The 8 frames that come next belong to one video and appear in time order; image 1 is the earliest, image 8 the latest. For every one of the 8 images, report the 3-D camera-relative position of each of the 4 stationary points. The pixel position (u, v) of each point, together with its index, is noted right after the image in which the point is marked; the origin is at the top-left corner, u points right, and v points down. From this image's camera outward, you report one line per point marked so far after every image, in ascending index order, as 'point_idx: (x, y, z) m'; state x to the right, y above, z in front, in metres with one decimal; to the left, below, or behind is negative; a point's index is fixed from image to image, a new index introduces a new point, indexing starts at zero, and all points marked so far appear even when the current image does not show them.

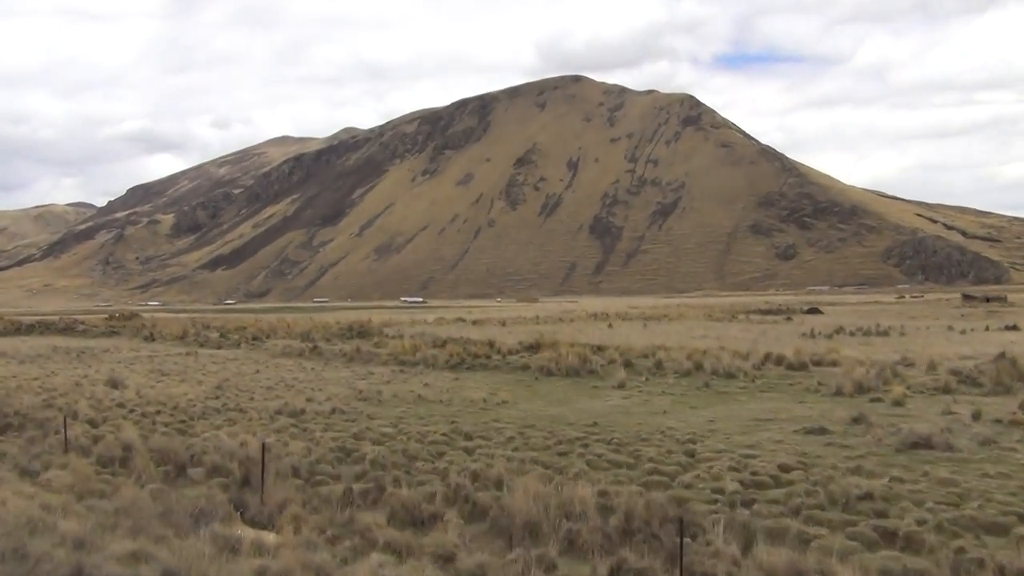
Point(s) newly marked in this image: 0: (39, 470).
0: (-4.9, -1.9, +14.2) m
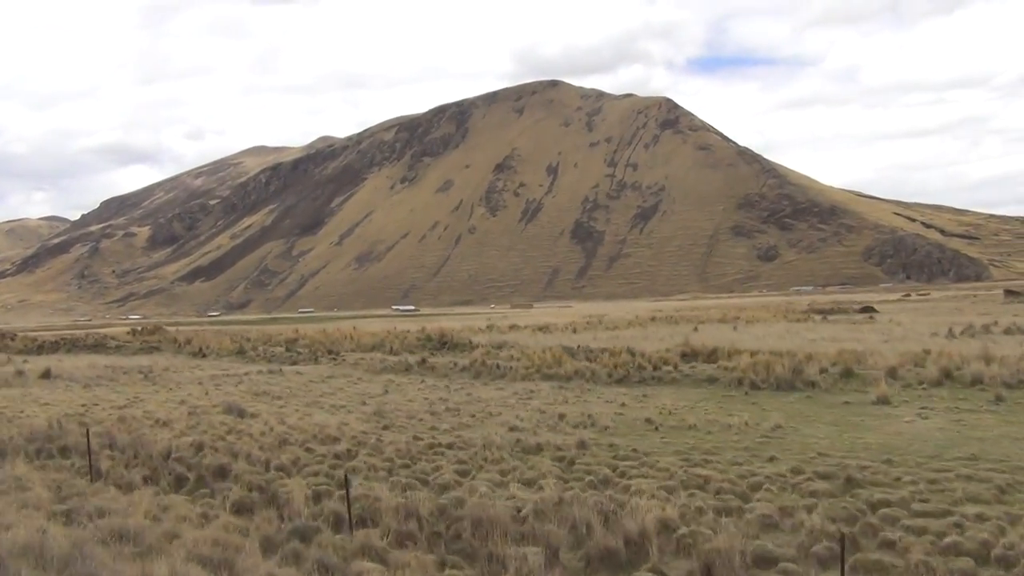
0: (-1.1, -1.9, +9.3) m
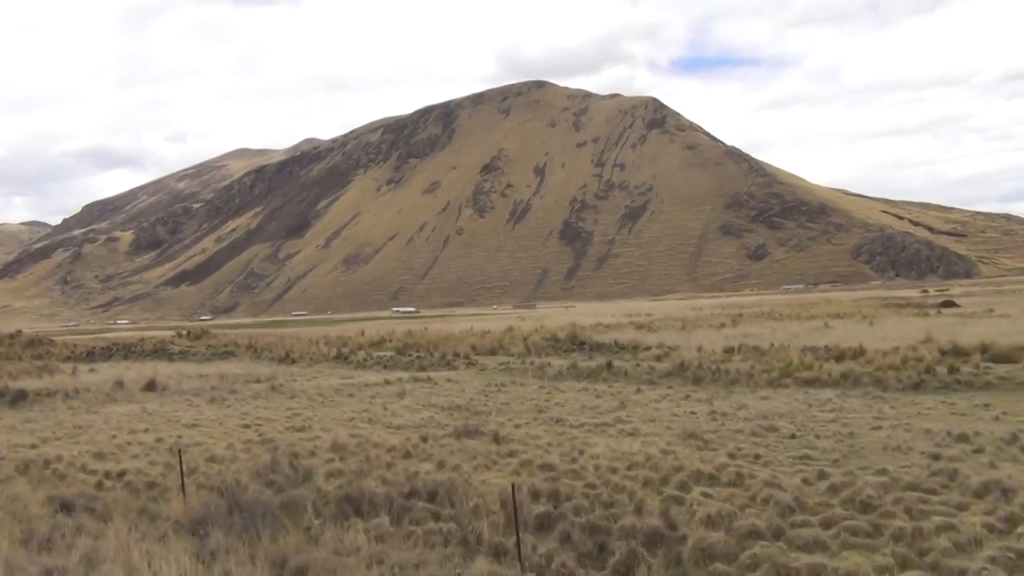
0: (+3.4, -1.7, +4.0) m
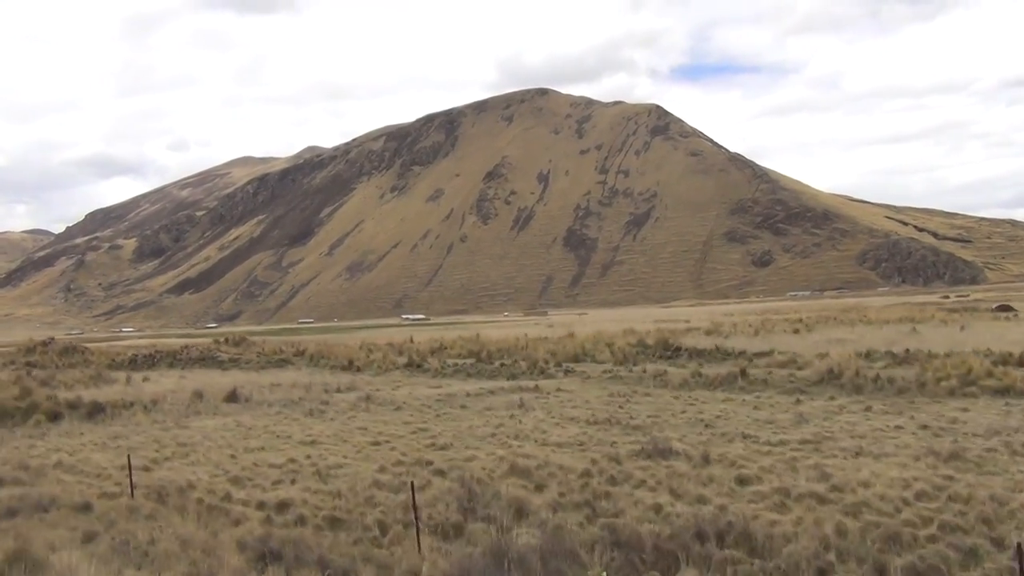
0: (+5.7, -1.5, +1.5) m
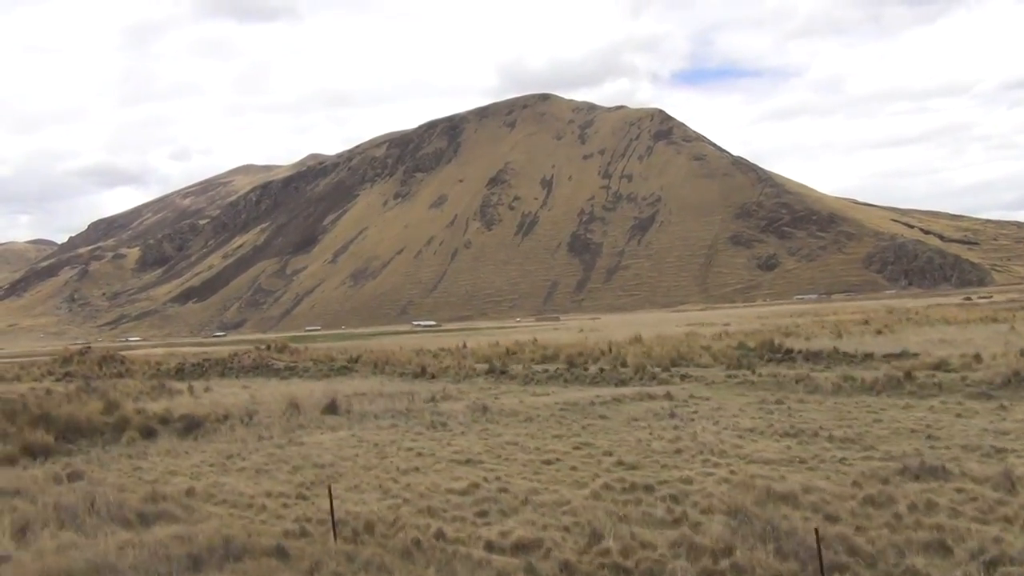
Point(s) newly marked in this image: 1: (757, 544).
0: (+8.0, -1.3, -1.1) m
1: (+1.8, -1.8, +9.6) m
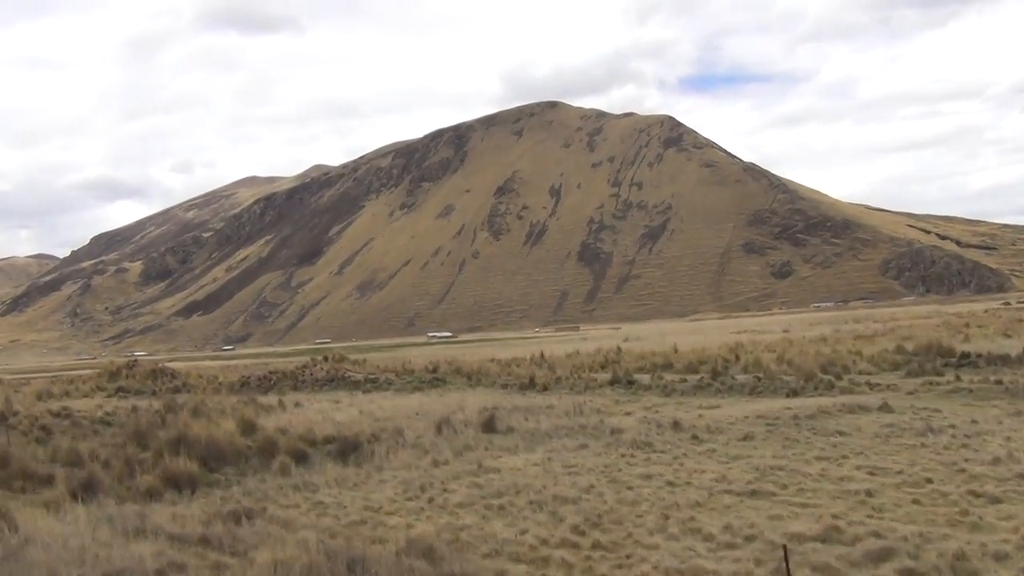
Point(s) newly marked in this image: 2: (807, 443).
0: (+11.1, -0.9, -4.3) m
1: (+4.8, -1.6, +6.3) m
2: (+3.7, -2.0, +17.4) m
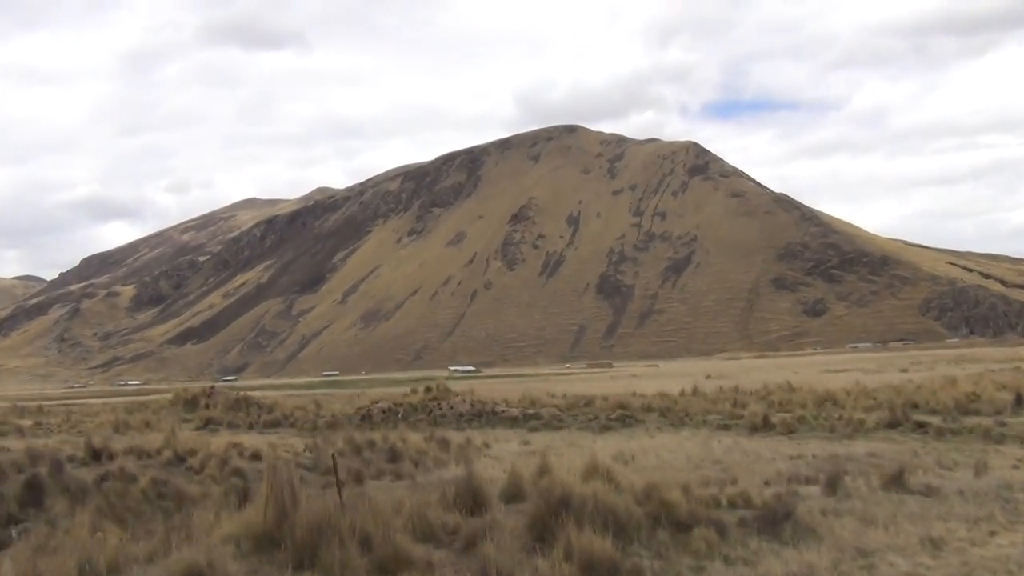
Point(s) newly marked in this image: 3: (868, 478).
0: (+16.6, -0.6, -9.6) m
1: (+9.9, -1.4, +0.8) m
2: (+8.4, -2.0, +11.8) m
3: (+4.1, -2.3, +16.2) m
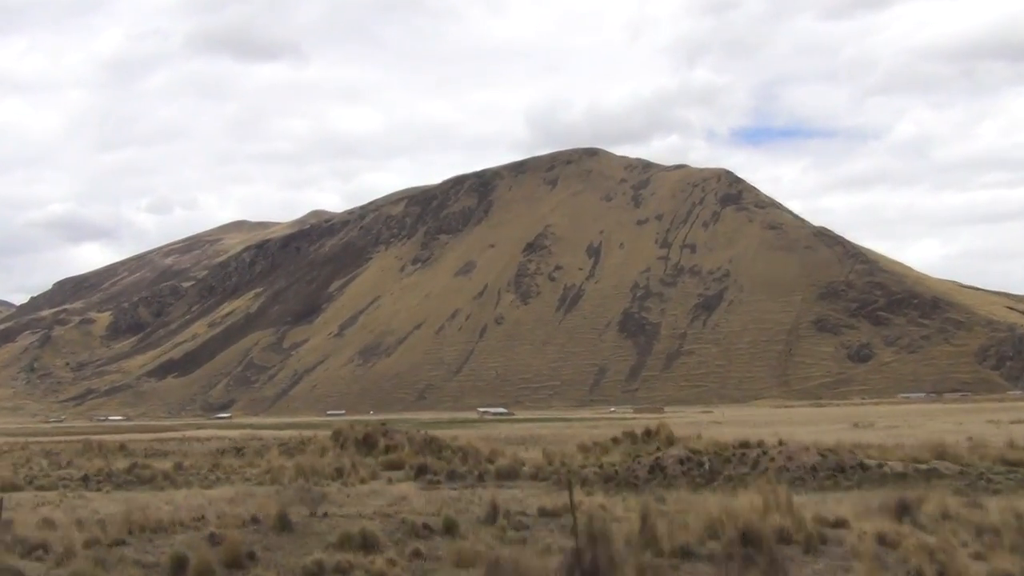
0: (+25.3, +0.1, -16.6) m
1: (+18.0, -0.9, -6.6) m
2: (+15.8, -1.8, +4.2) m
3: (+11.2, -2.1, +8.4) m
